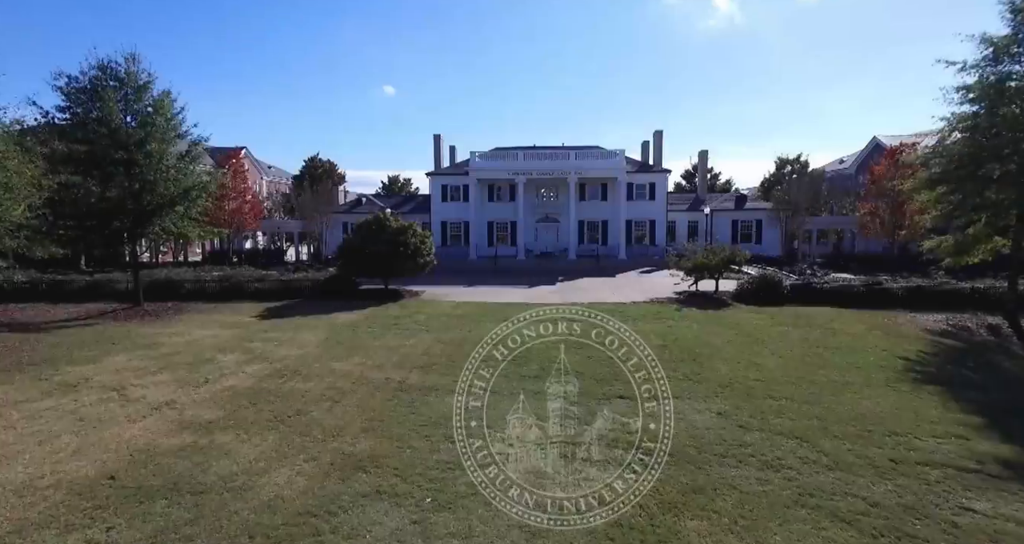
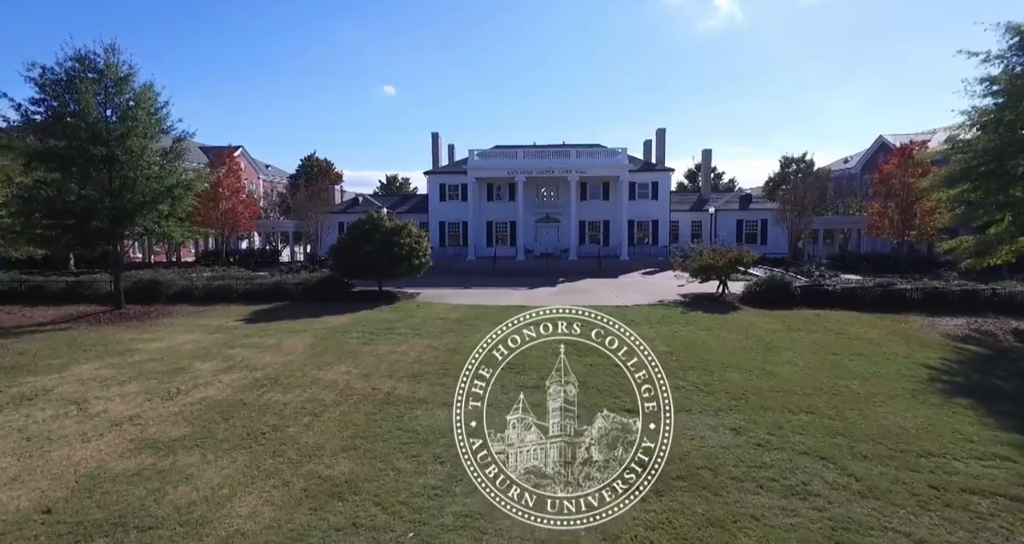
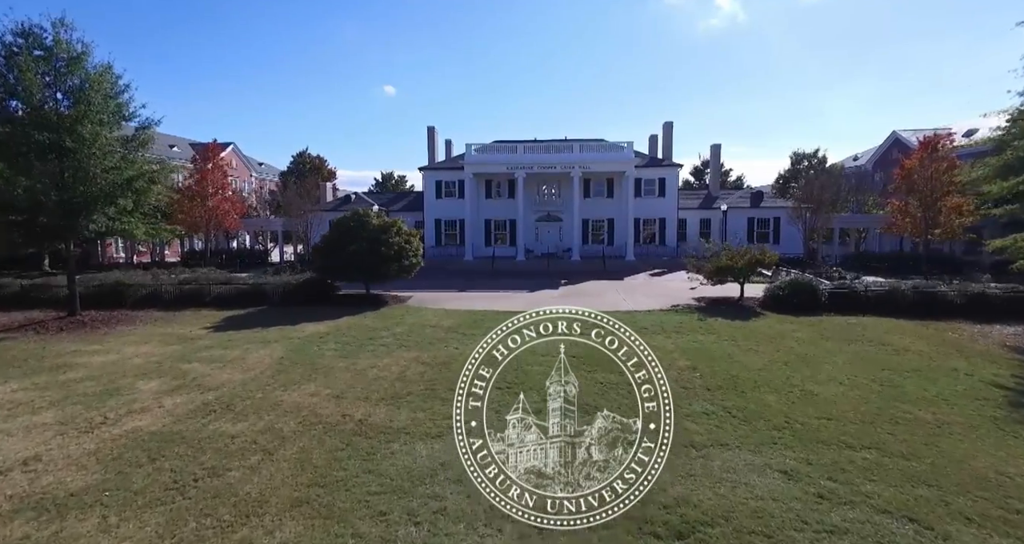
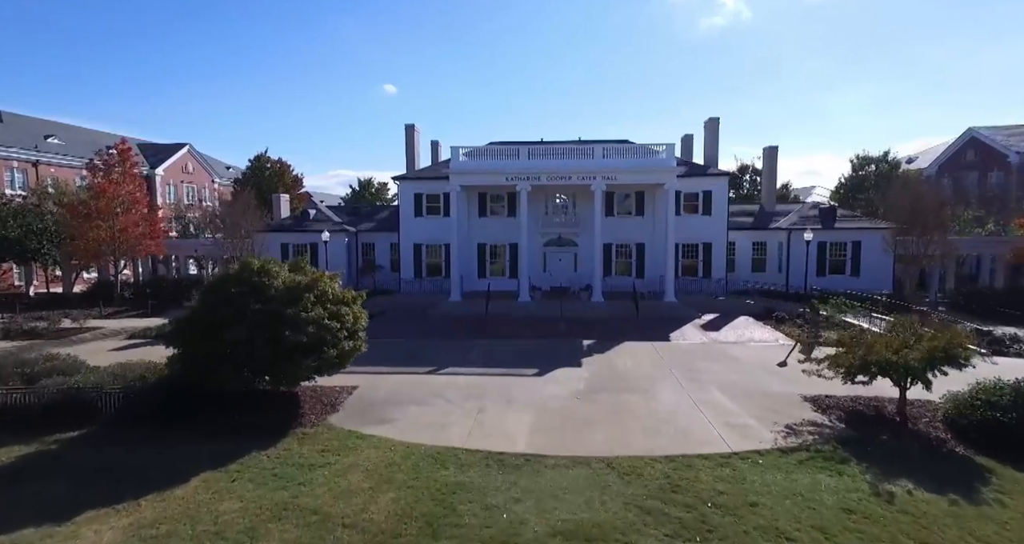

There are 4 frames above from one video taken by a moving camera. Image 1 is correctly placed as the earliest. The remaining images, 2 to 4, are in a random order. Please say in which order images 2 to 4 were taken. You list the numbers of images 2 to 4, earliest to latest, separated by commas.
2, 3, 4
